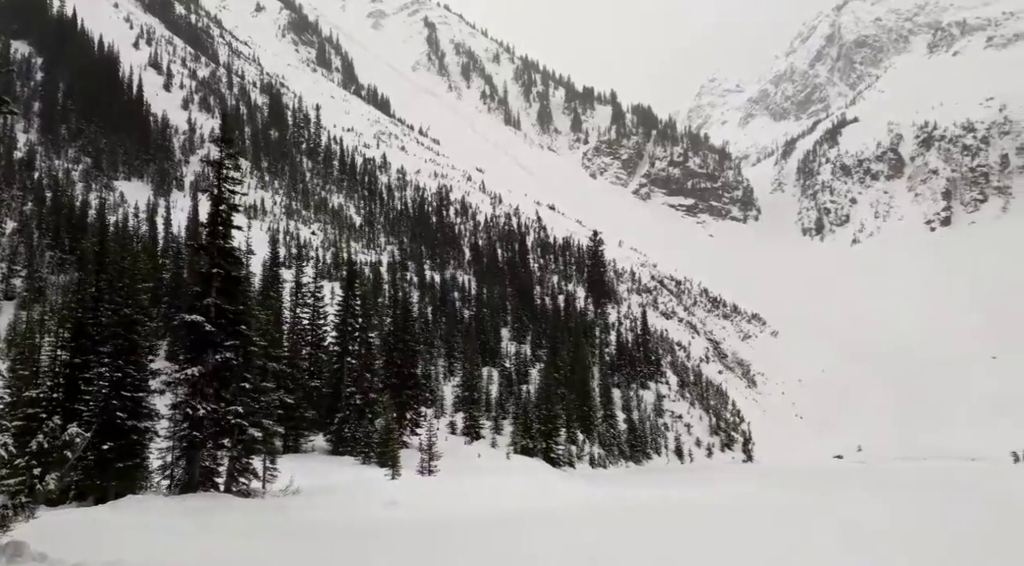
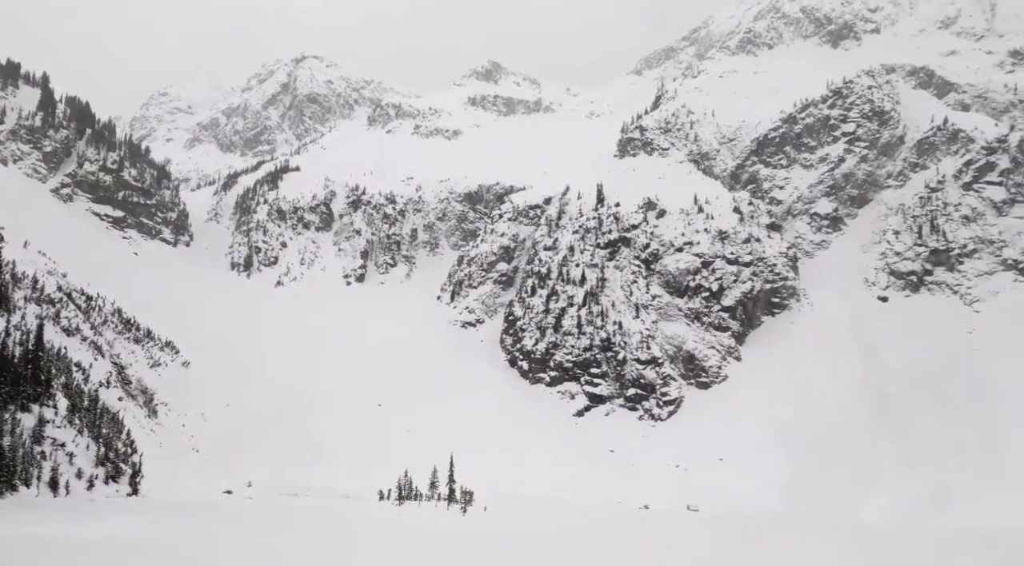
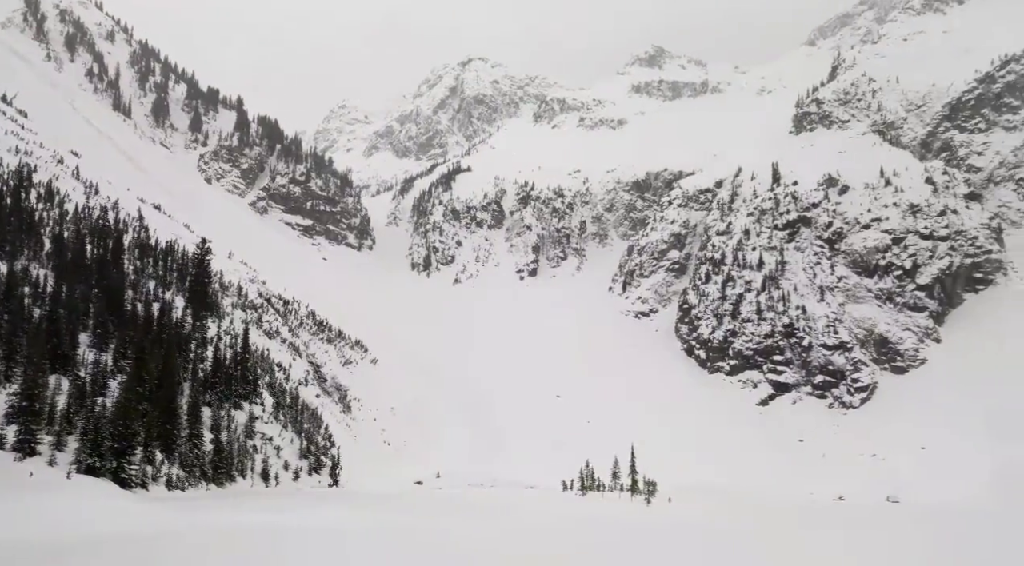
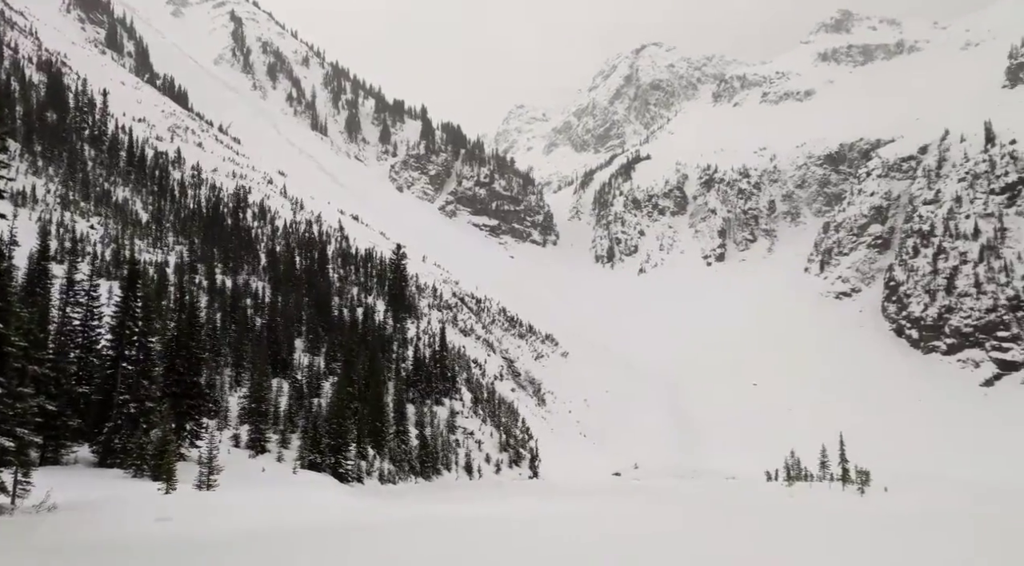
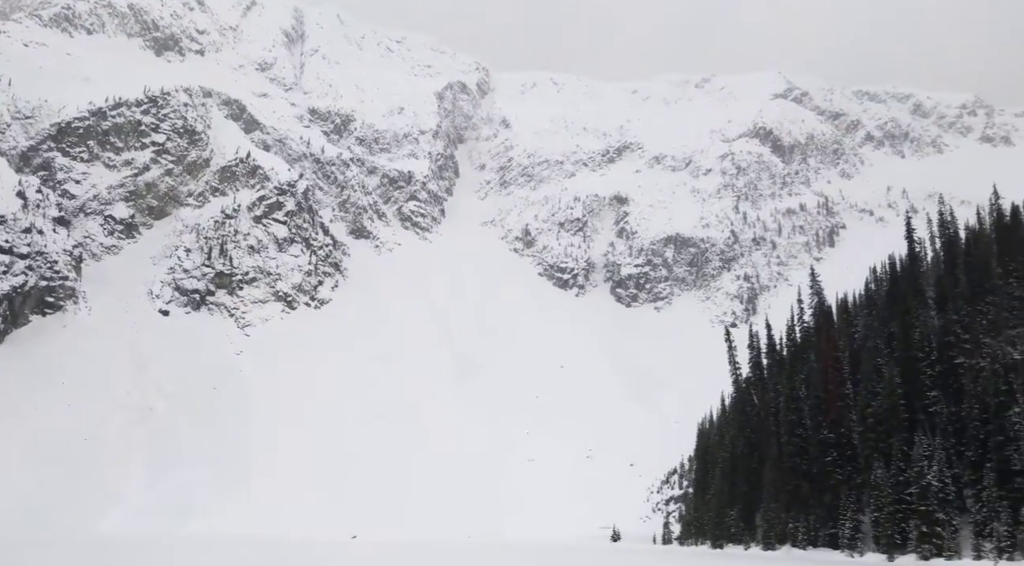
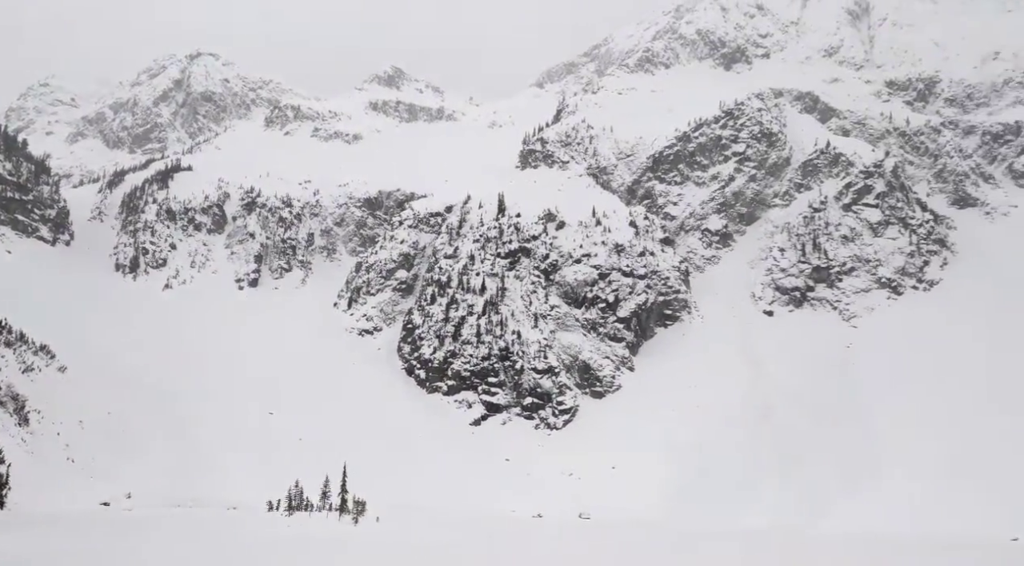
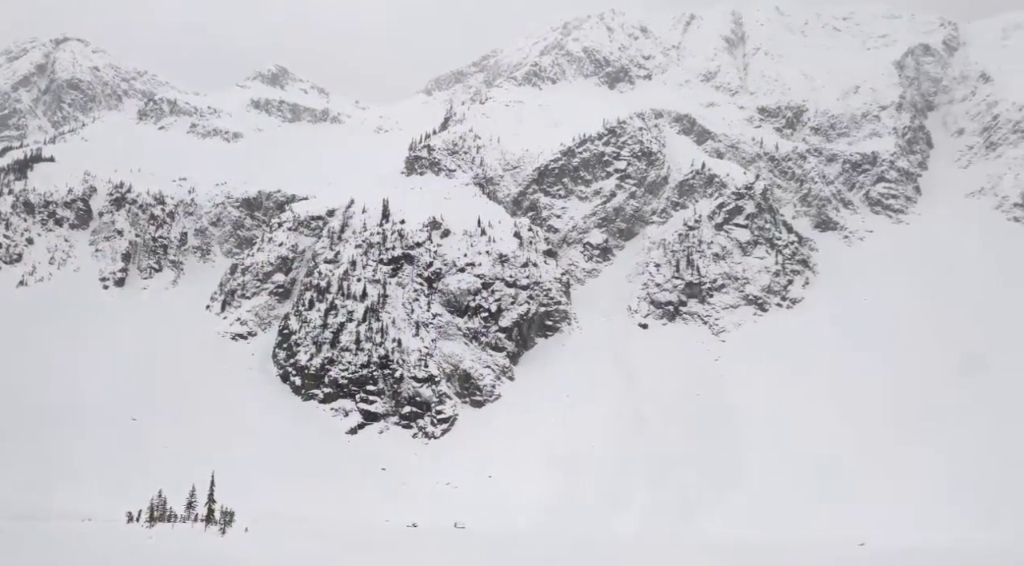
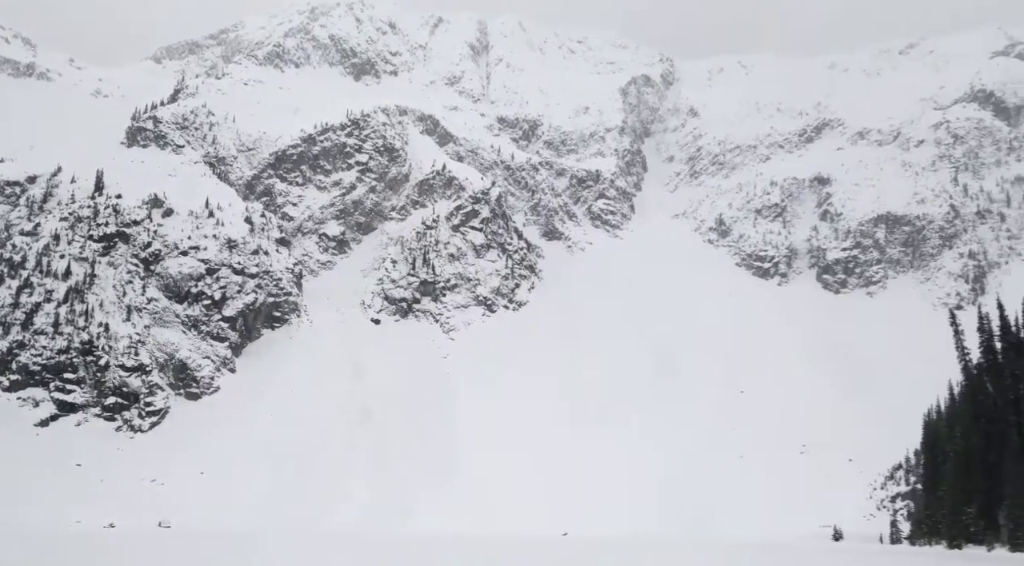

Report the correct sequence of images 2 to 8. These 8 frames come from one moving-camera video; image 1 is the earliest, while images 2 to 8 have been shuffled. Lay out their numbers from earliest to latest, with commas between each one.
4, 3, 2, 6, 7, 8, 5
